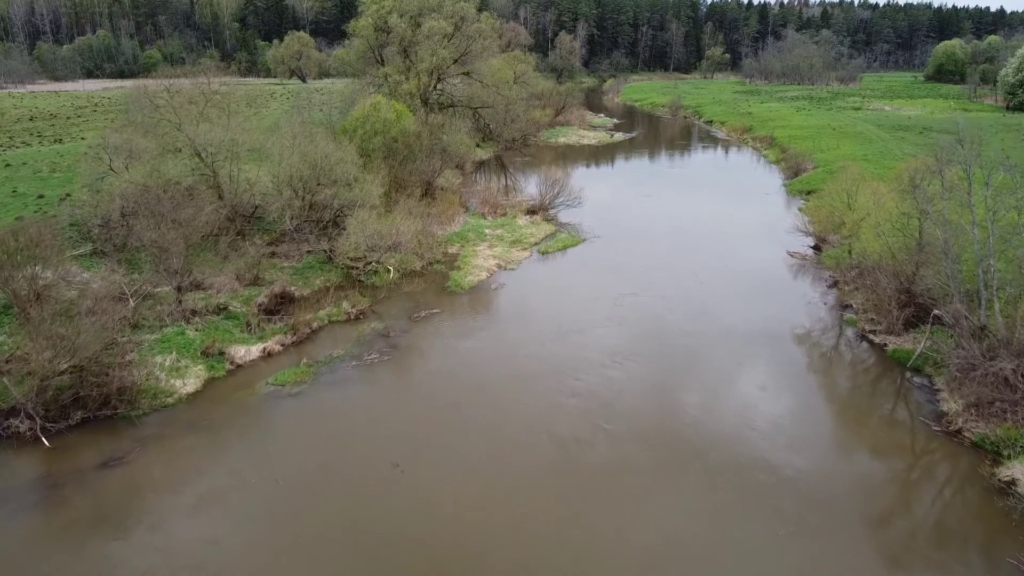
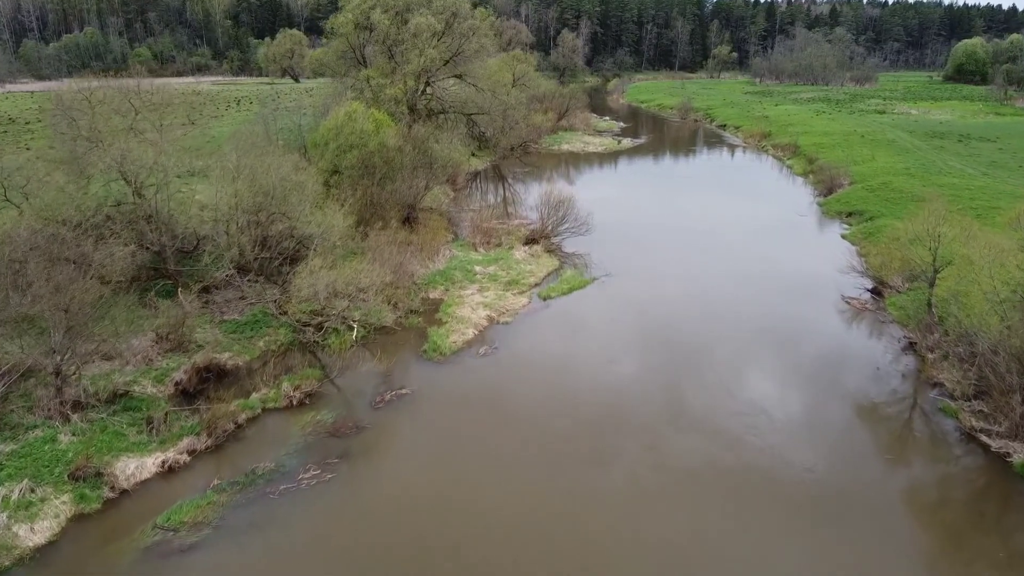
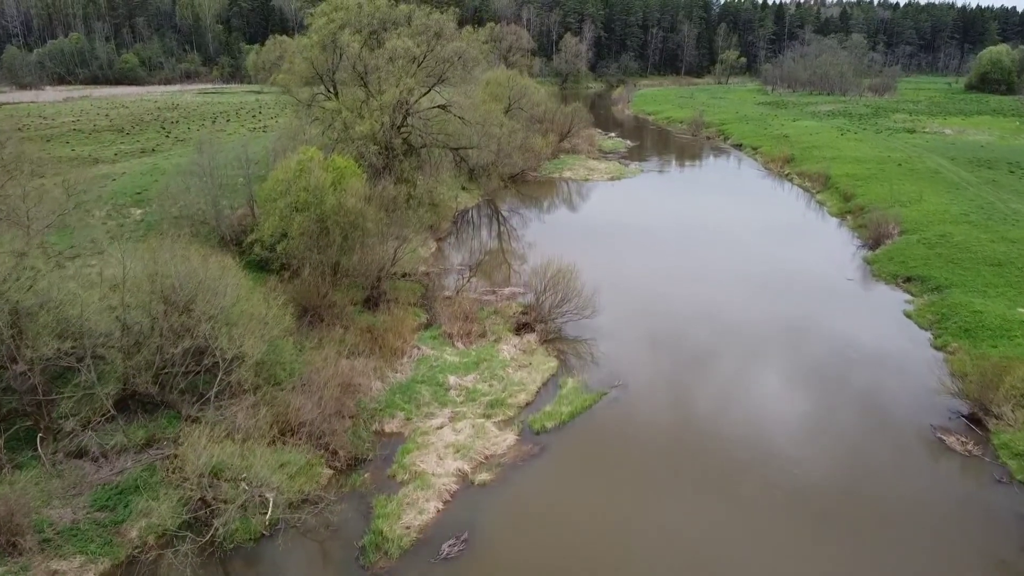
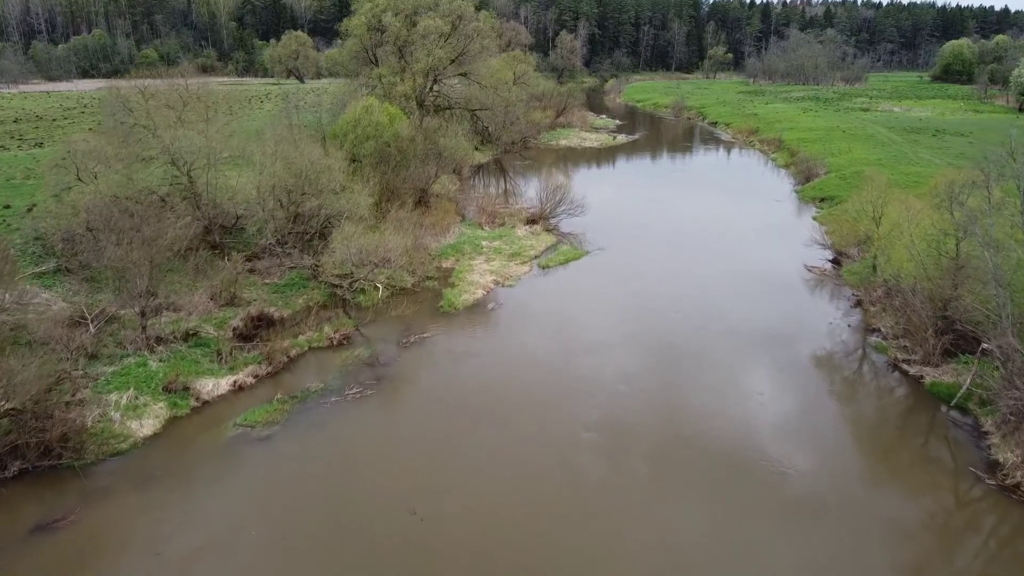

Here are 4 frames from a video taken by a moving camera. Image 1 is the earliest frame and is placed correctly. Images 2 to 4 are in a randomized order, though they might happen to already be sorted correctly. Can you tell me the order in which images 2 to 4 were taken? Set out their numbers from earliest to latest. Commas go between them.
4, 2, 3
